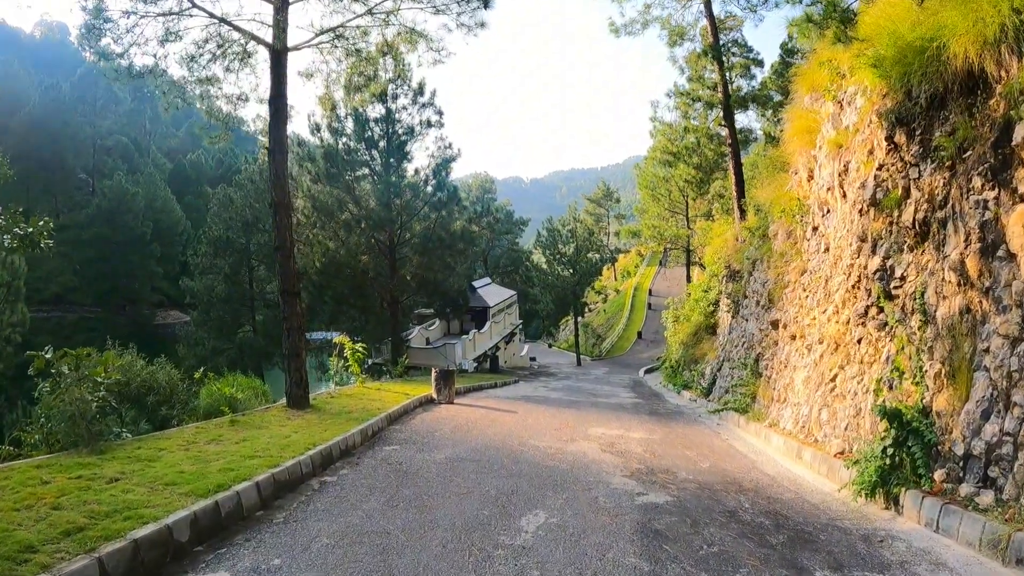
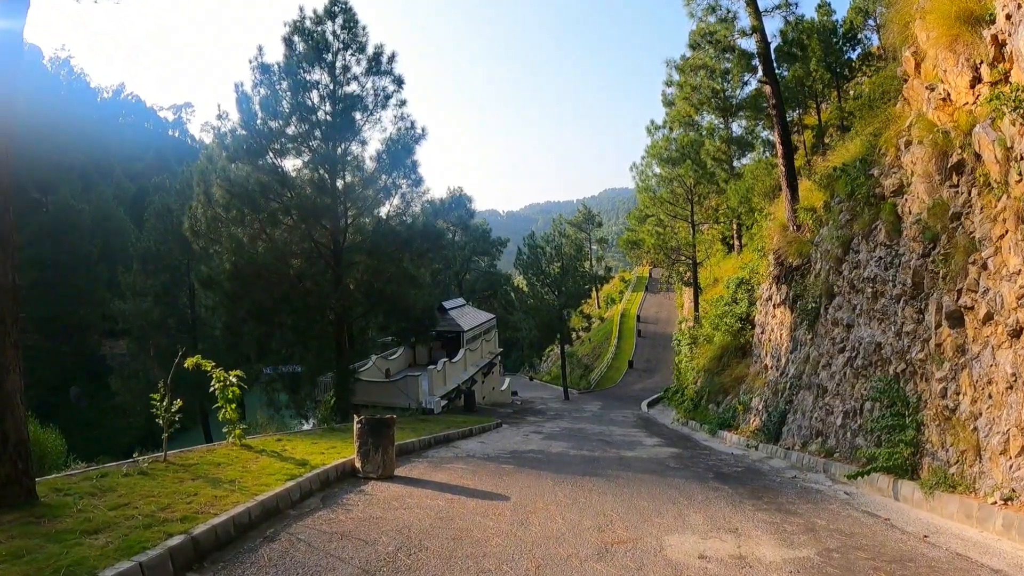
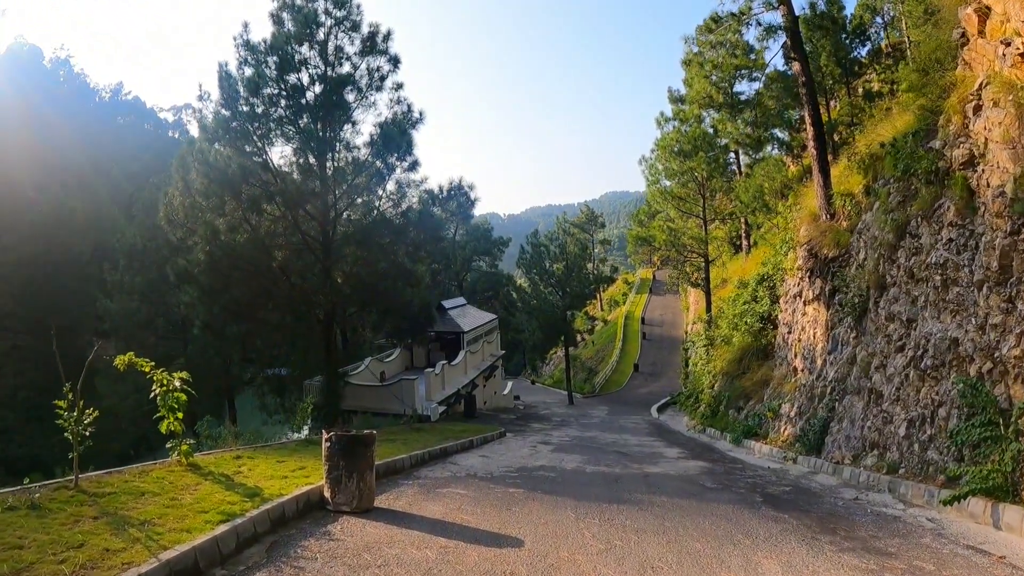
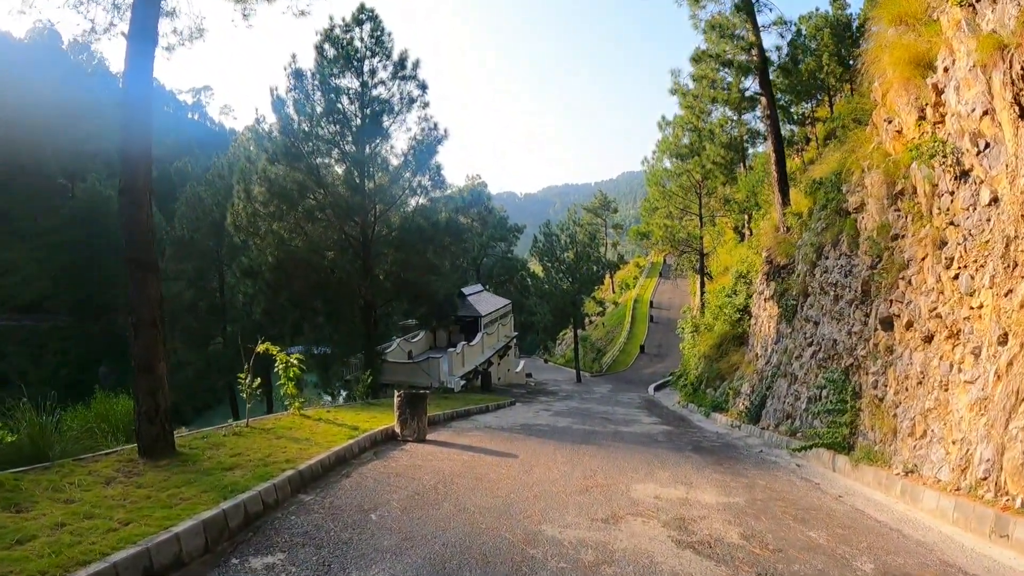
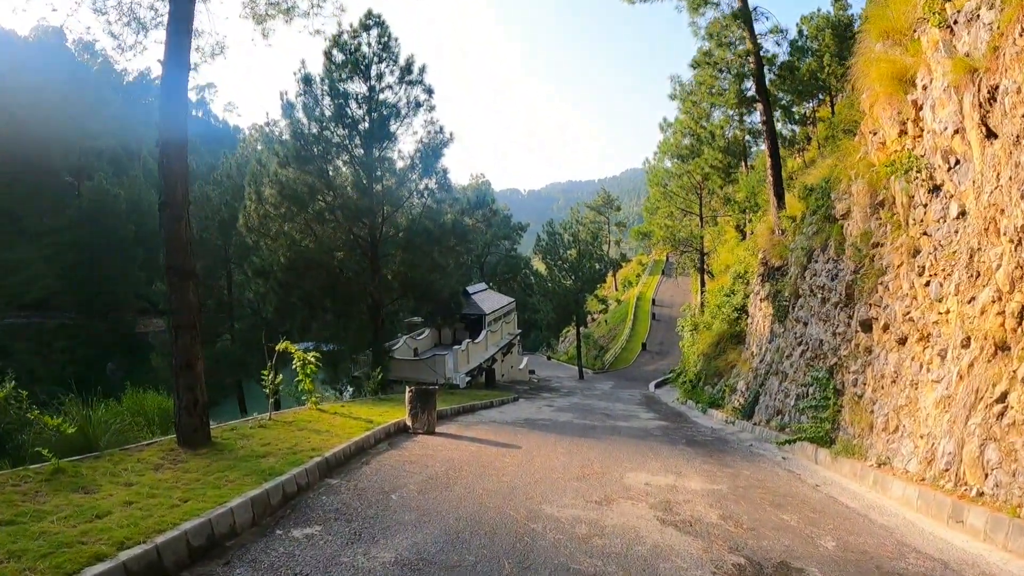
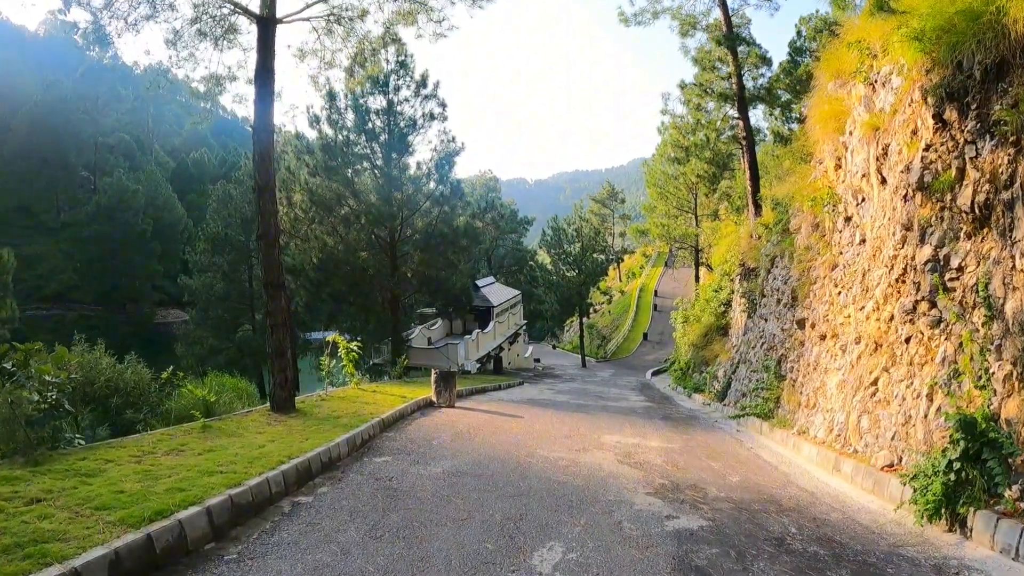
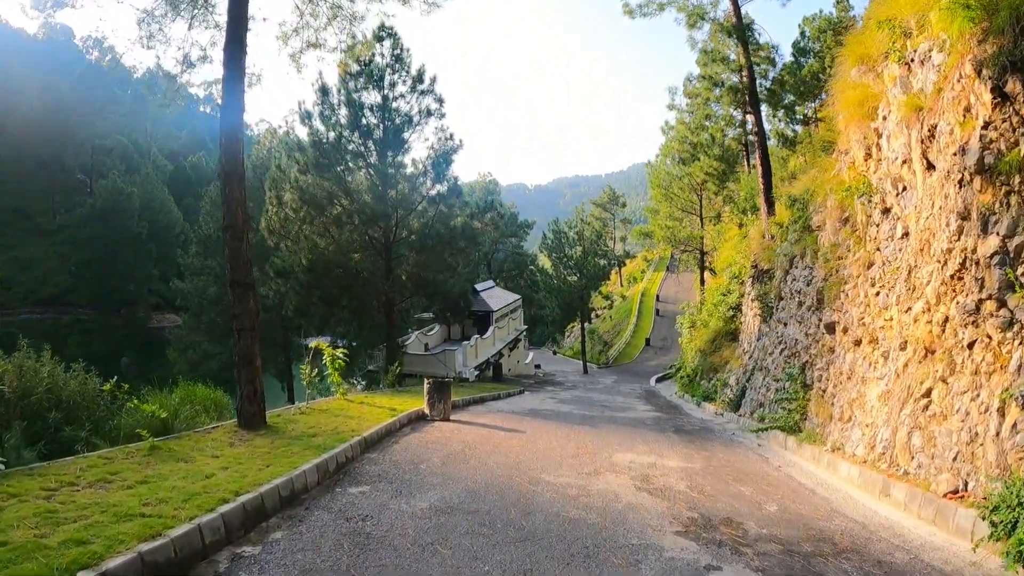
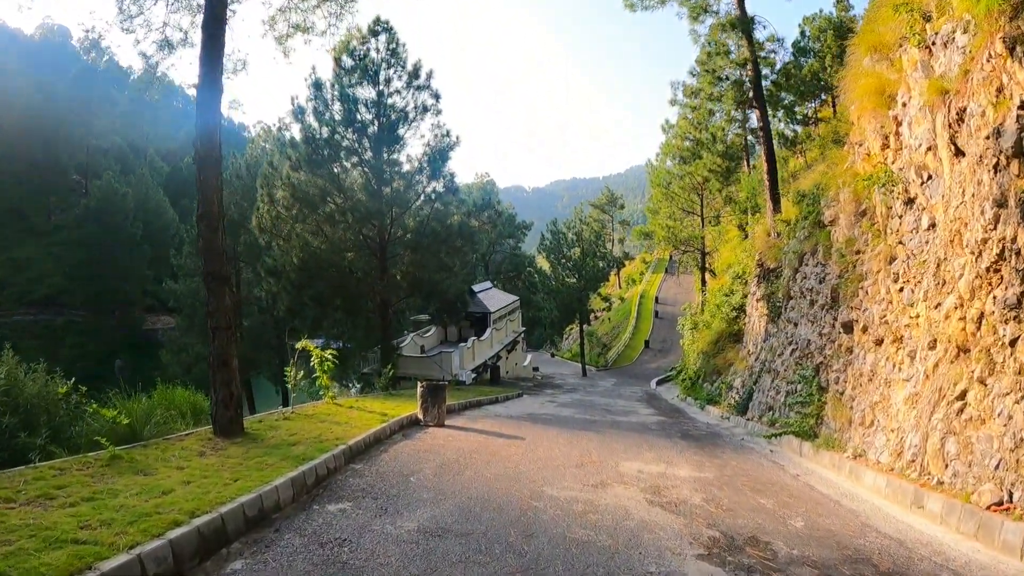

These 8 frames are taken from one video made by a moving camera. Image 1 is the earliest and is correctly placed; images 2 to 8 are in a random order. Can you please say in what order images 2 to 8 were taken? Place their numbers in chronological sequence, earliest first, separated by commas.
6, 7, 8, 5, 4, 2, 3
